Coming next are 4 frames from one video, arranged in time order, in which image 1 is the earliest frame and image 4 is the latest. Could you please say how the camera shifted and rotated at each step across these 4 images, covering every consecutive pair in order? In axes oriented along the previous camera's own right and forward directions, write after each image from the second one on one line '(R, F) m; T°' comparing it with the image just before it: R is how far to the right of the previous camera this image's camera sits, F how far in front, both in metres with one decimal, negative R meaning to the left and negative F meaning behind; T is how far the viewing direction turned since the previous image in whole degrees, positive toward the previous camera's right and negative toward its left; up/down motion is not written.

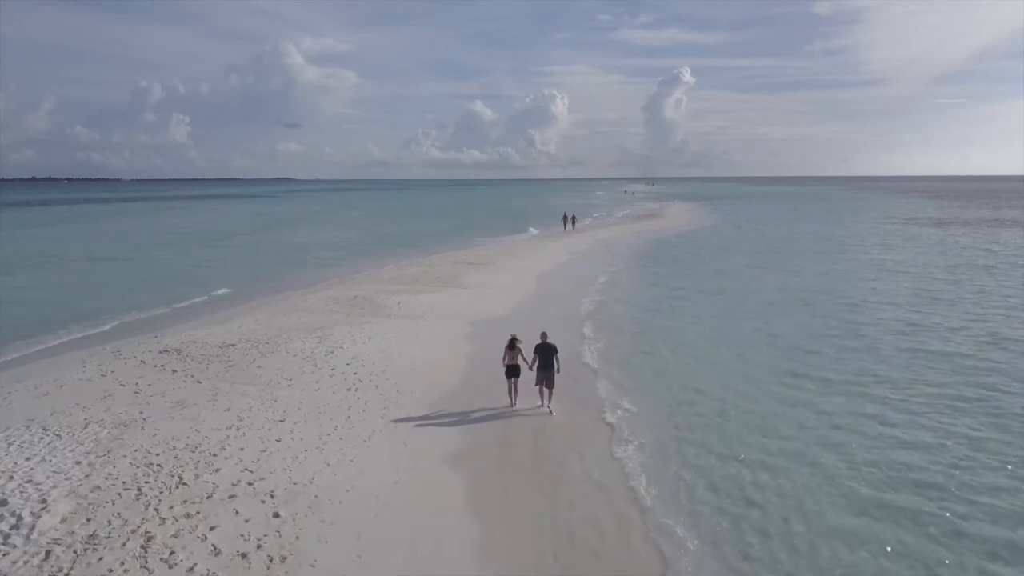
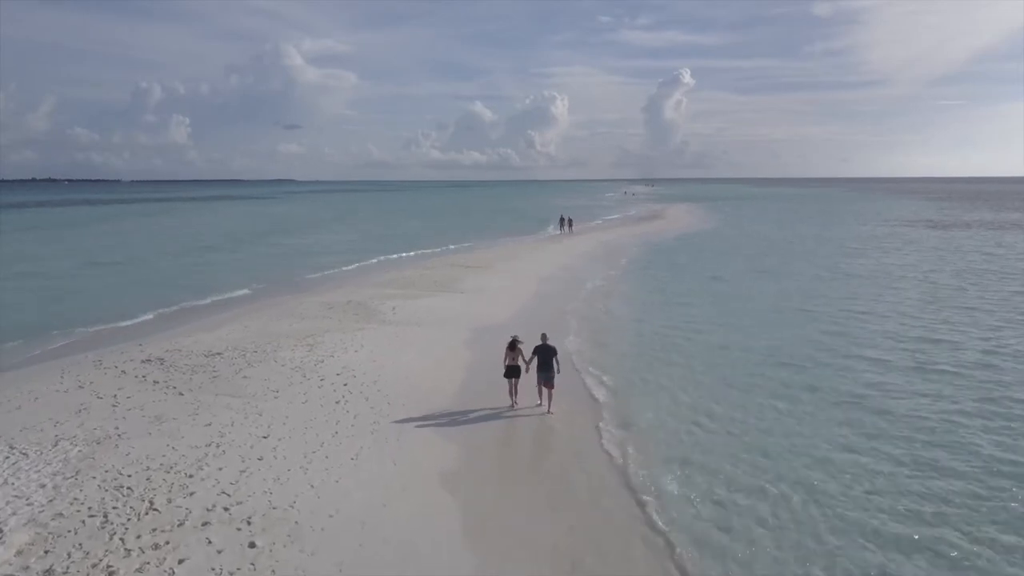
(+0.1, +0.4) m; 0°
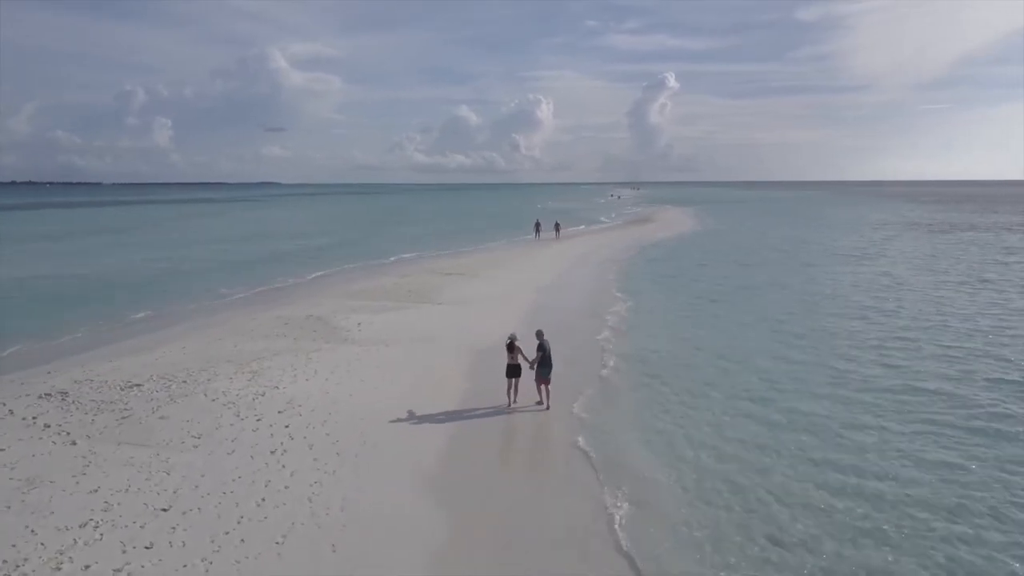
(+0.1, +1.8) m; +1°
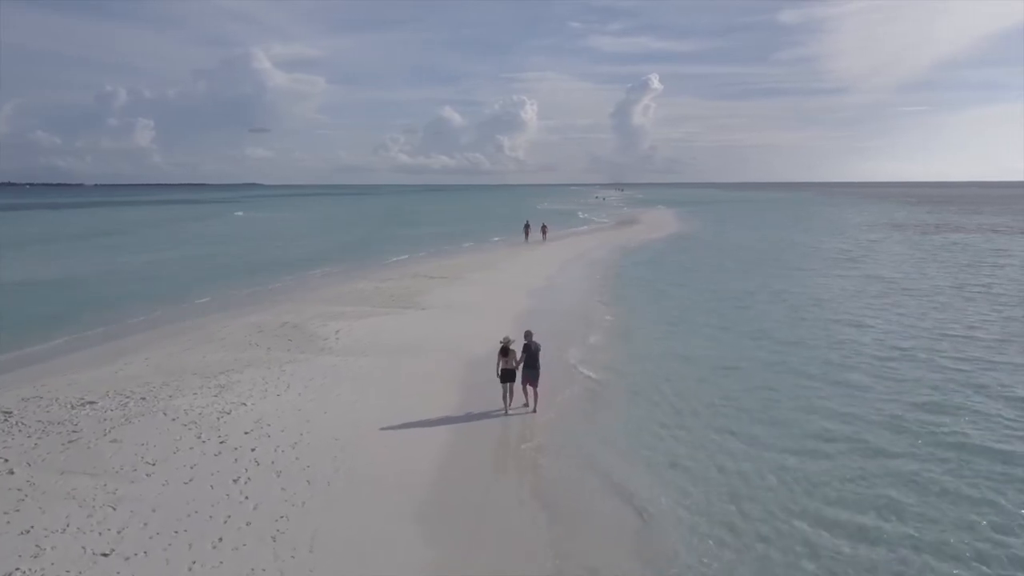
(0.0, +0.6) m; +1°
